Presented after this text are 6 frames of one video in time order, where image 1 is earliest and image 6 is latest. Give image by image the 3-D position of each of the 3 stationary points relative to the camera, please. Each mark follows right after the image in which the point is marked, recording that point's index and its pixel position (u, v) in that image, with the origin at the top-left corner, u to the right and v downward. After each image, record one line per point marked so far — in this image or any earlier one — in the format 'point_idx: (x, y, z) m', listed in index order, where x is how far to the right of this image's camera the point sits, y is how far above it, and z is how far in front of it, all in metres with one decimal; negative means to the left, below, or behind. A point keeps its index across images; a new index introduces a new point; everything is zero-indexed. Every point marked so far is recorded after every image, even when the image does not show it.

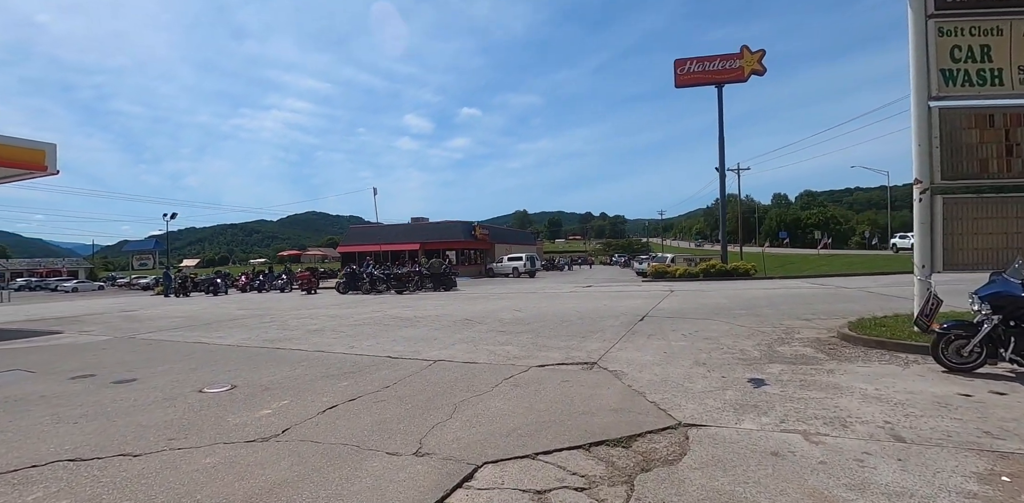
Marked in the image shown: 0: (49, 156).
0: (-13.2, +2.7, +12.8) m
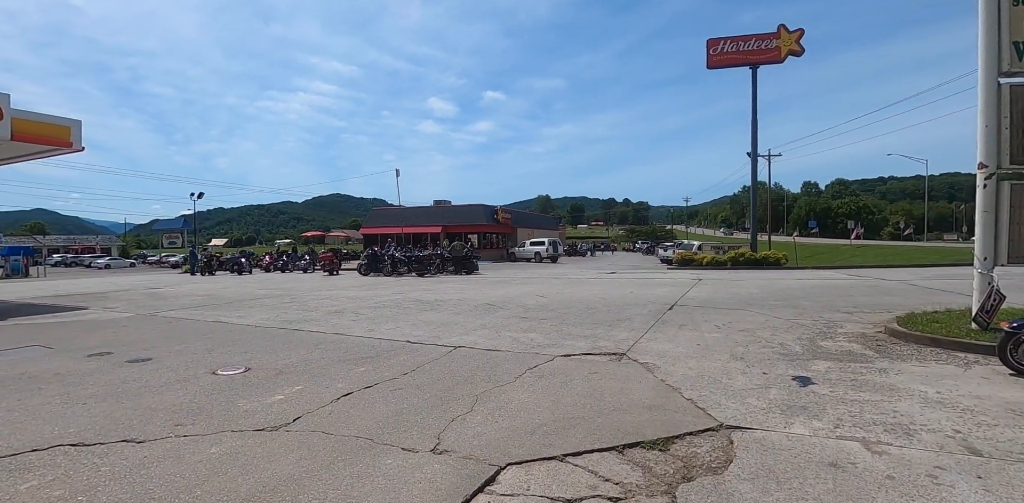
0: (-12.6, +3.4, +12.9) m
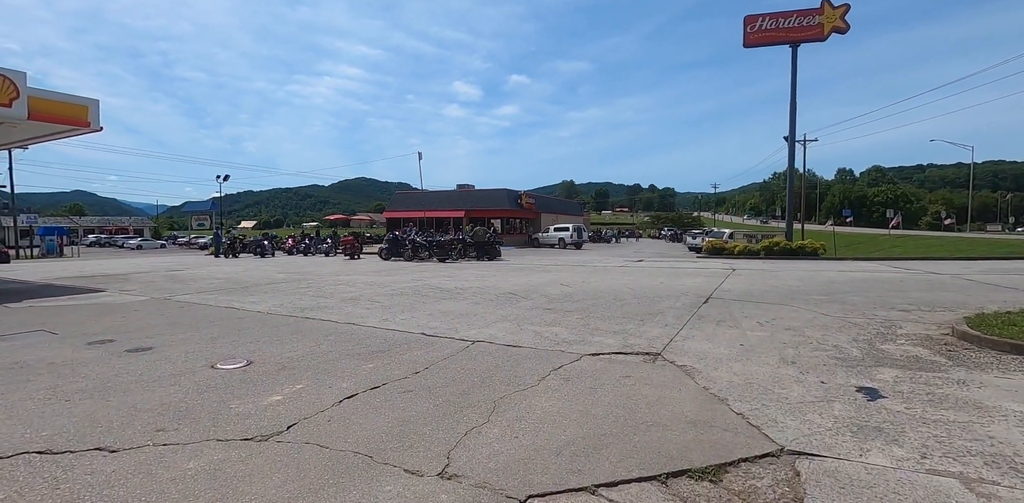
0: (-11.9, +3.9, +12.7) m
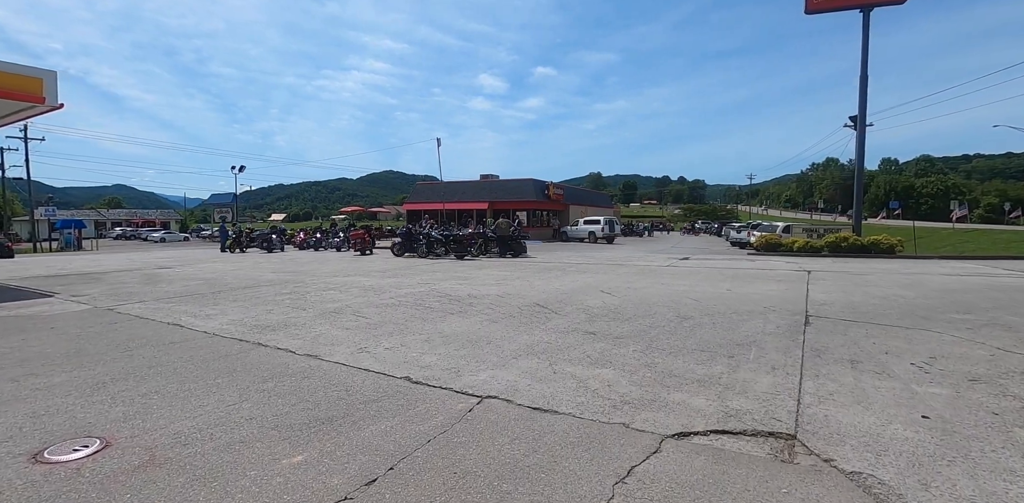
0: (-11.2, +4.0, +11.0) m
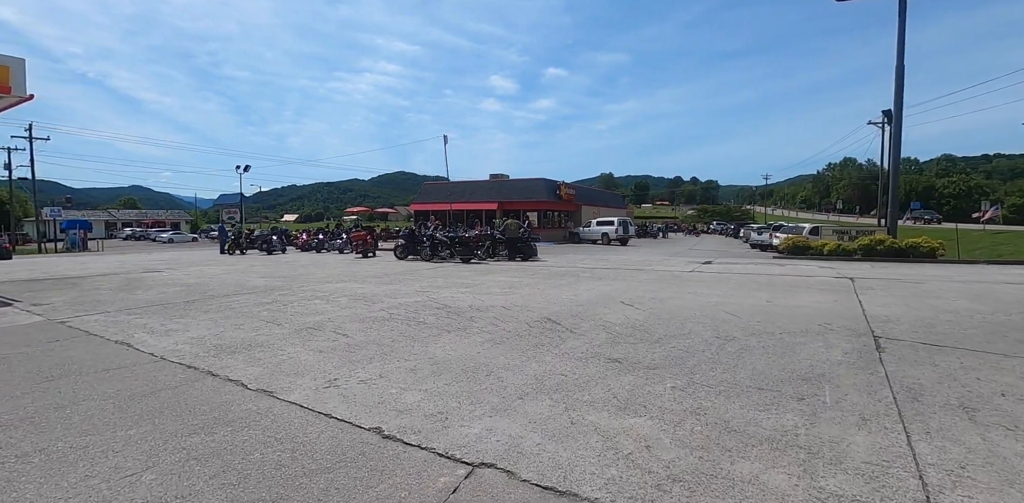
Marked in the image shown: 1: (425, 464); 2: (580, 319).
0: (-11.0, +3.9, +10.1) m
1: (-0.6, -1.4, +3.1) m
2: (+1.1, -1.1, +7.0) m
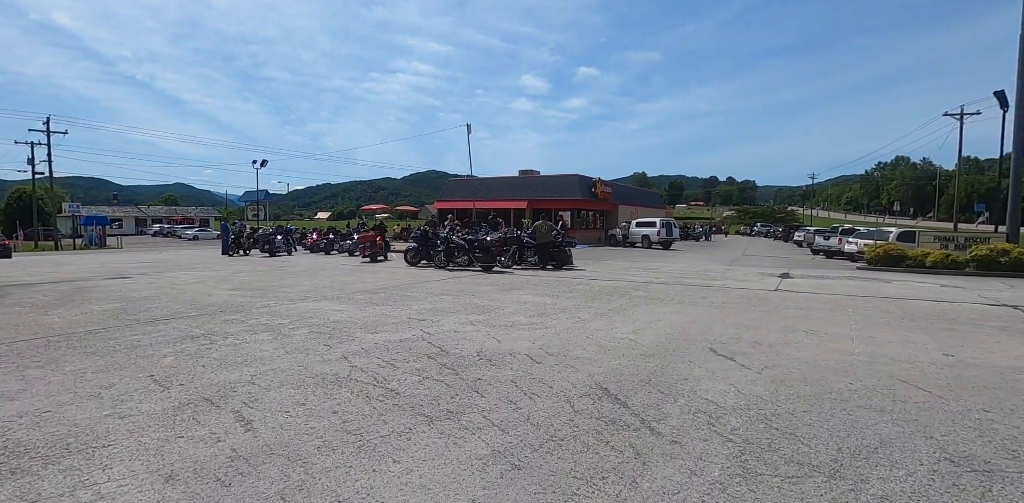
0: (-10.4, +3.9, +8.0) m
1: (-0.6, -1.7, +0.3) m
2: (+1.3, -1.3, +4.1) m
